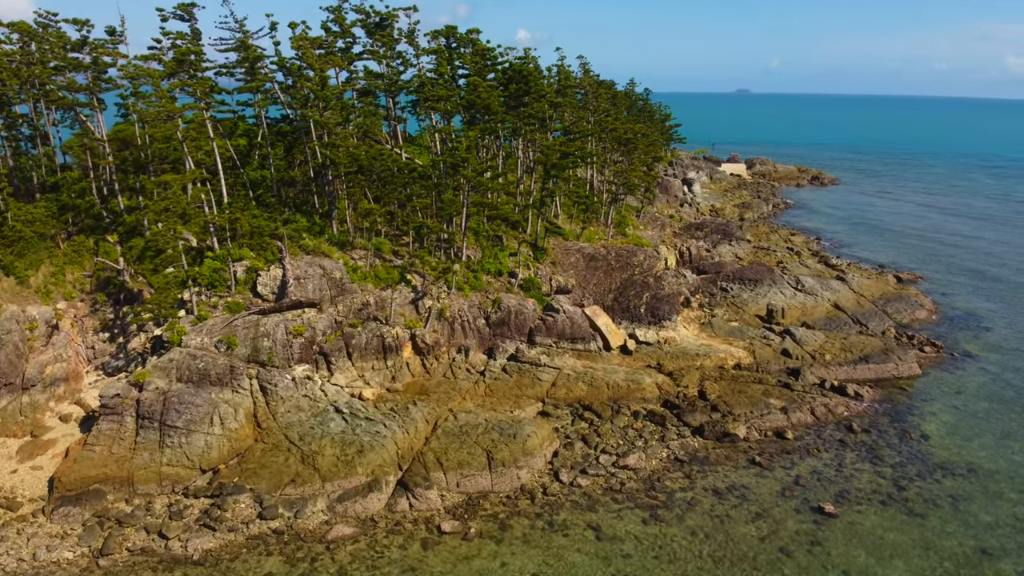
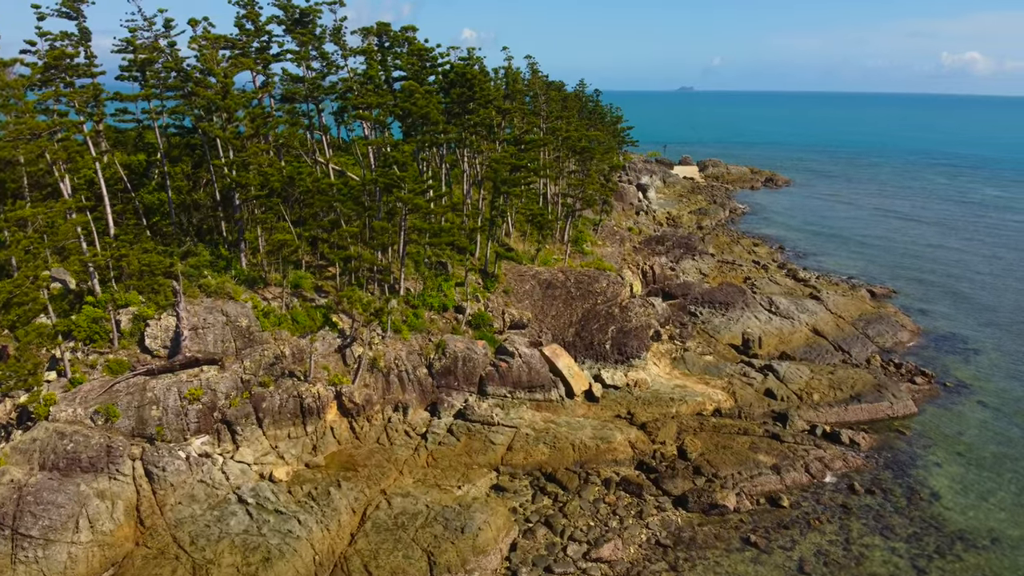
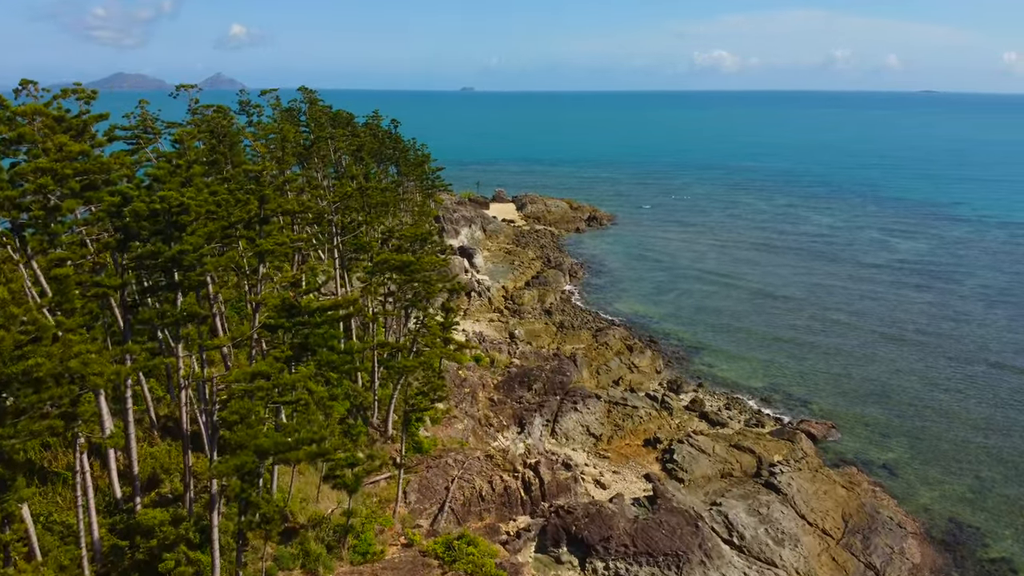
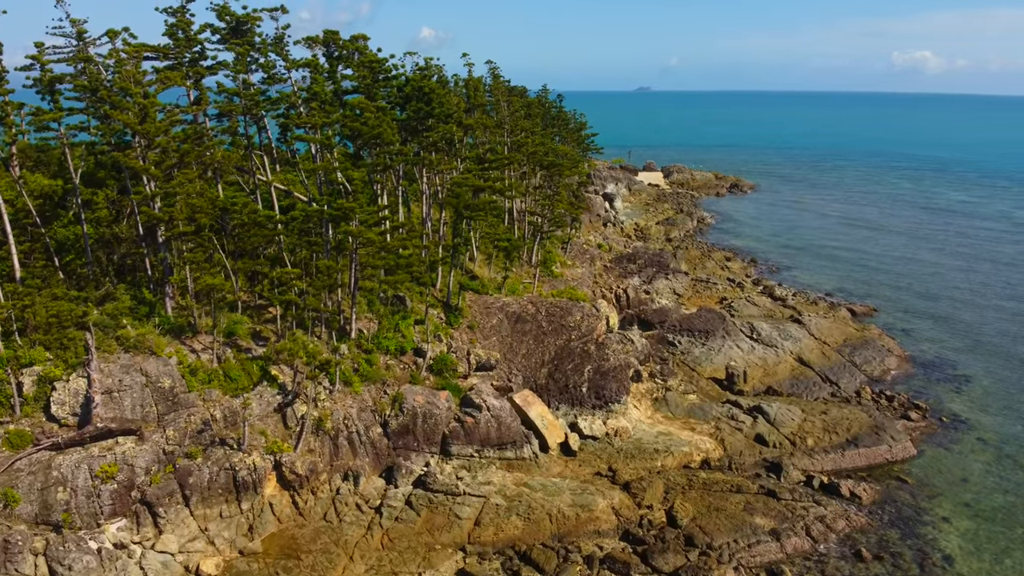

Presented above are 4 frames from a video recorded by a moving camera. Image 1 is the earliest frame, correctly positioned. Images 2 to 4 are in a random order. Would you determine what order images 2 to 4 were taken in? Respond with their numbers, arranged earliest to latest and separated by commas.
2, 4, 3
